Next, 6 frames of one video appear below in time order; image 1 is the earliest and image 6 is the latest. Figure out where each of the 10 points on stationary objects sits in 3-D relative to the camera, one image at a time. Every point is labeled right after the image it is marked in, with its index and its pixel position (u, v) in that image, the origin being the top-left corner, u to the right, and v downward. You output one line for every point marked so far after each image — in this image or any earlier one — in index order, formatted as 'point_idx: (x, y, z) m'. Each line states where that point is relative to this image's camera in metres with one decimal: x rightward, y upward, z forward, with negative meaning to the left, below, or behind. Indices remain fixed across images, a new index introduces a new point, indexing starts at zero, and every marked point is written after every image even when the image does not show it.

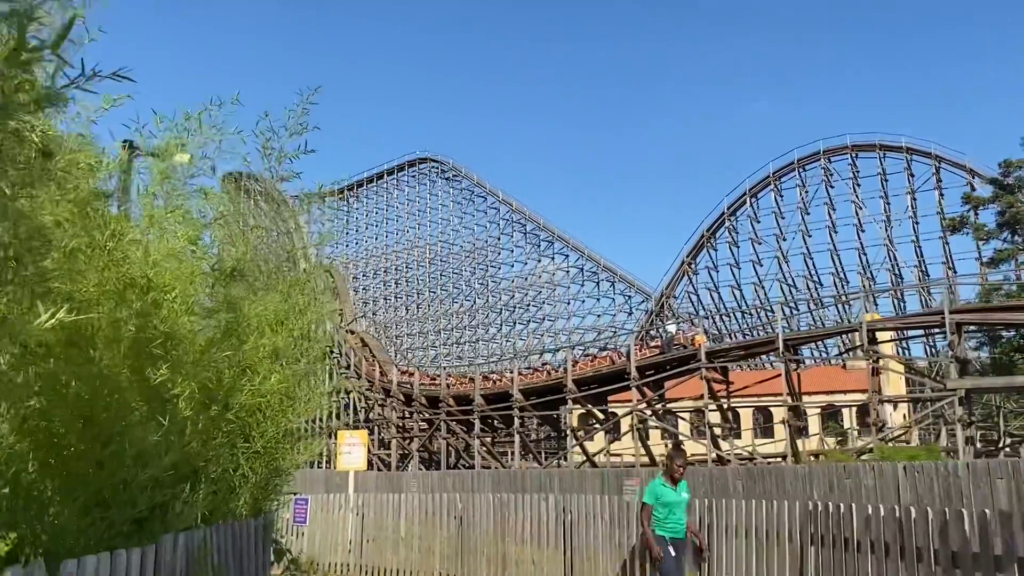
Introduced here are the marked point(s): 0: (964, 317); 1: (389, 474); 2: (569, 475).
0: (+9.5, -0.6, +18.3) m
1: (-2.8, -4.3, +19.9) m
2: (+1.1, -3.3, +15.3) m
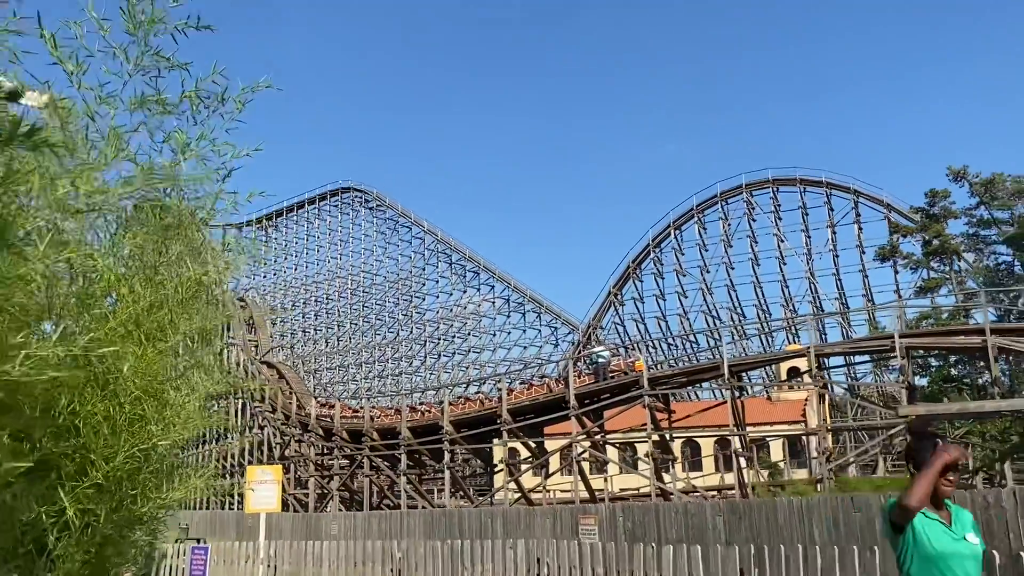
0: (+8.2, -1.1, +17.8) m
1: (-4.3, -4.8, +18.2) m
2: (0.0, -3.6, +14.0) m
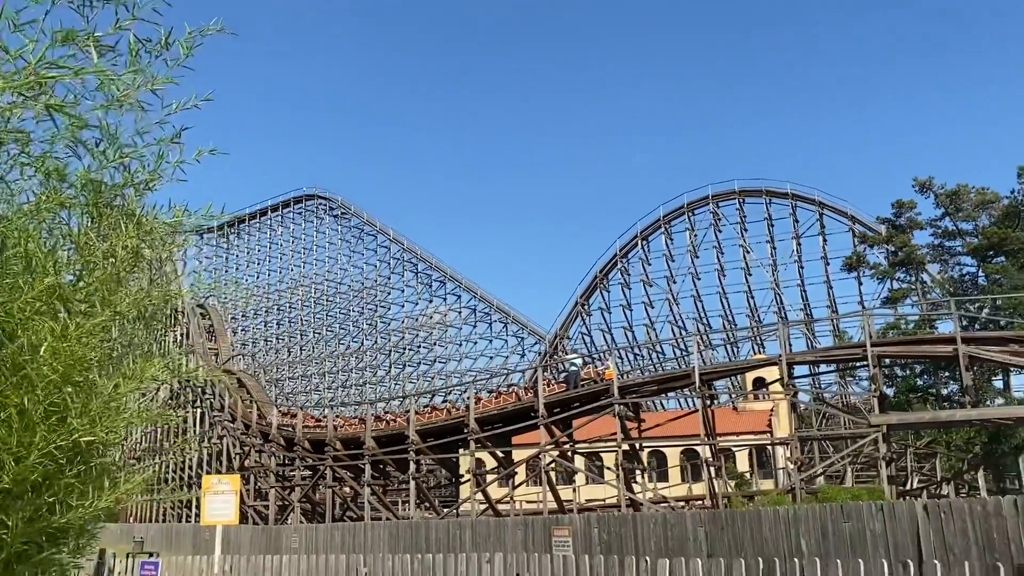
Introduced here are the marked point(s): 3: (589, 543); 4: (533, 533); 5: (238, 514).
0: (+7.5, -1.3, +17.8) m
1: (-5.0, -4.9, +17.6) m
2: (-0.5, -3.7, +13.6) m
3: (+1.0, -3.4, +11.4) m
4: (+0.3, -3.6, +12.8) m
5: (-4.0, -3.3, +12.7) m
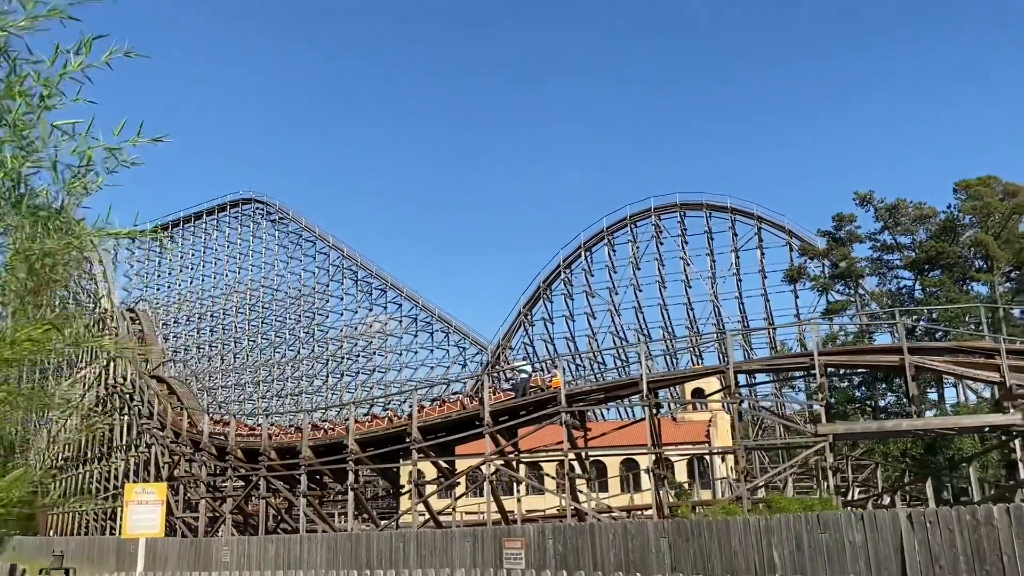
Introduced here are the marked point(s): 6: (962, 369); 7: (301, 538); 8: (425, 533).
0: (+6.4, -1.5, +17.8) m
1: (-6.1, -4.9, +16.7) m
2: (-1.3, -3.7, +13.0) m
3: (+0.3, -3.4, +11.0) m
4: (-0.5, -3.6, +12.3) m
5: (-4.8, -3.3, +11.9) m
6: (+9.2, -1.7, +17.8) m
7: (-3.7, -4.3, +15.1) m
8: (-1.3, -3.7, +13.1) m
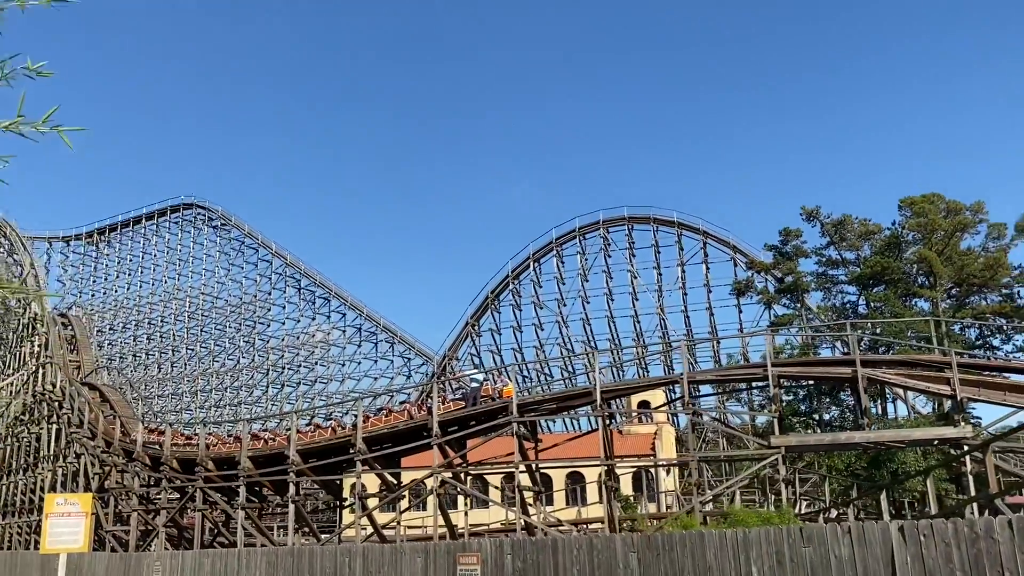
0: (+5.4, -1.7, +17.8) m
1: (-7.1, -4.9, +15.8) m
2: (-2.0, -3.8, +12.5) m
3: (-0.3, -3.4, +10.5) m
4: (-1.1, -3.7, +11.8) m
5: (-5.4, -3.2, +11.1) m
6: (+8.2, -2.0, +18.0) m
7: (-4.5, -4.4, +14.4) m
8: (-2.1, -3.7, +12.5) m
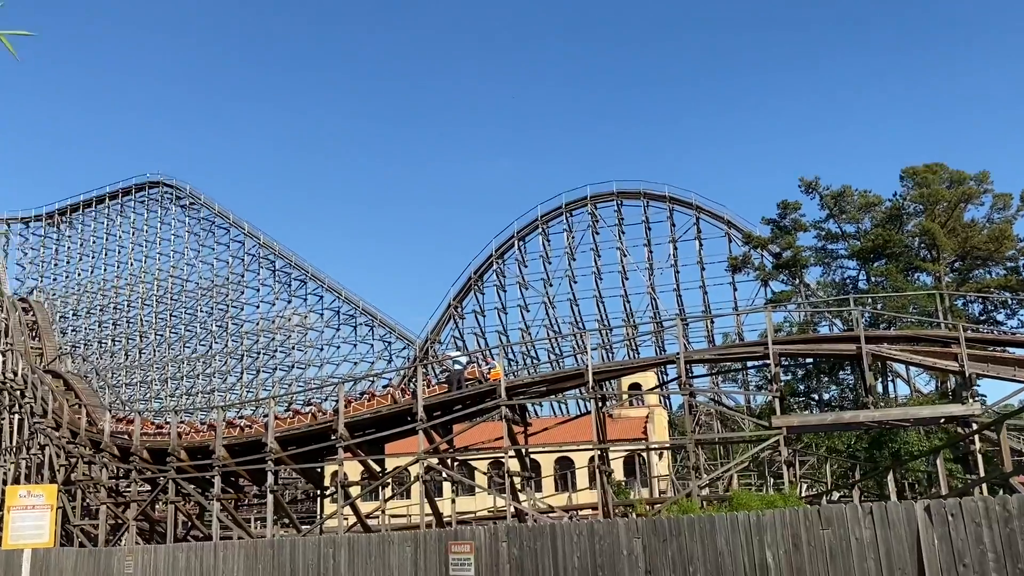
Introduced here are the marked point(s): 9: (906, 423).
0: (+5.2, -1.2, +16.7) m
1: (-7.2, -4.5, +14.6) m
2: (-2.1, -3.4, +11.3) m
3: (-0.4, -3.1, +9.4) m
4: (-1.3, -3.3, +10.6) m
5: (-5.5, -2.9, +9.9) m
6: (+8.0, -1.4, +16.9) m
7: (-4.7, -4.0, +13.2) m
8: (-2.2, -3.4, +11.3) m
9: (+8.9, -3.0, +19.7) m
